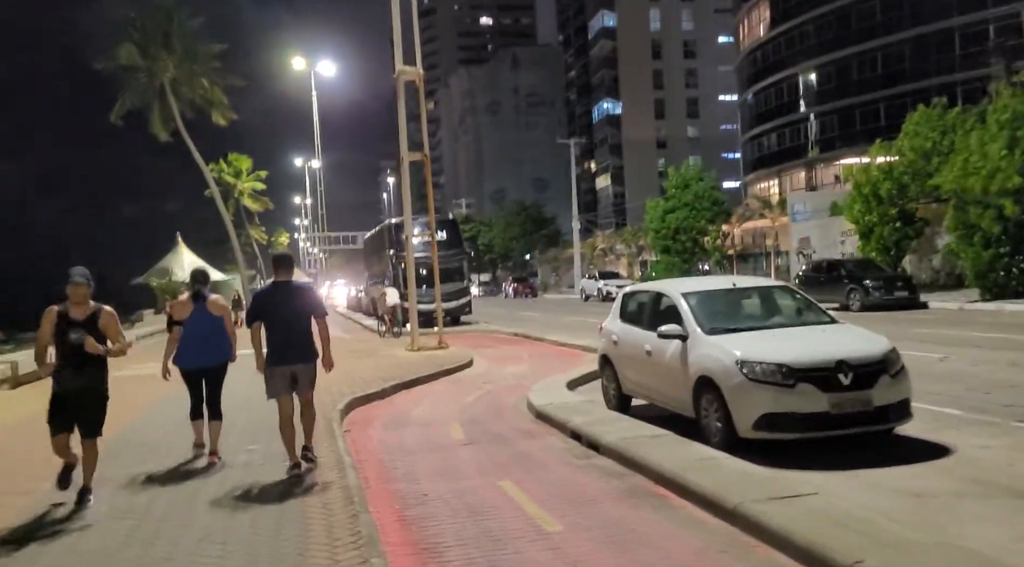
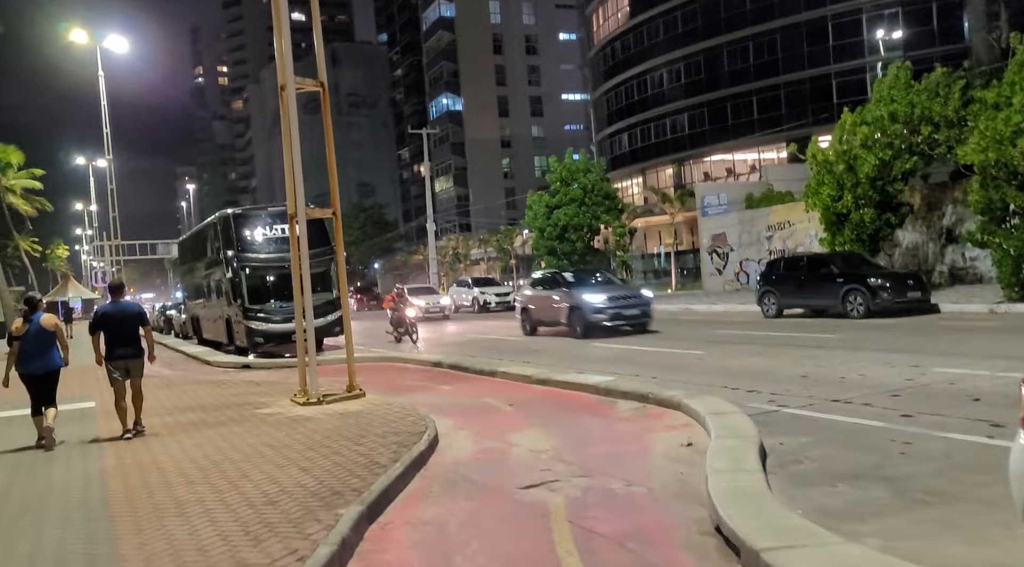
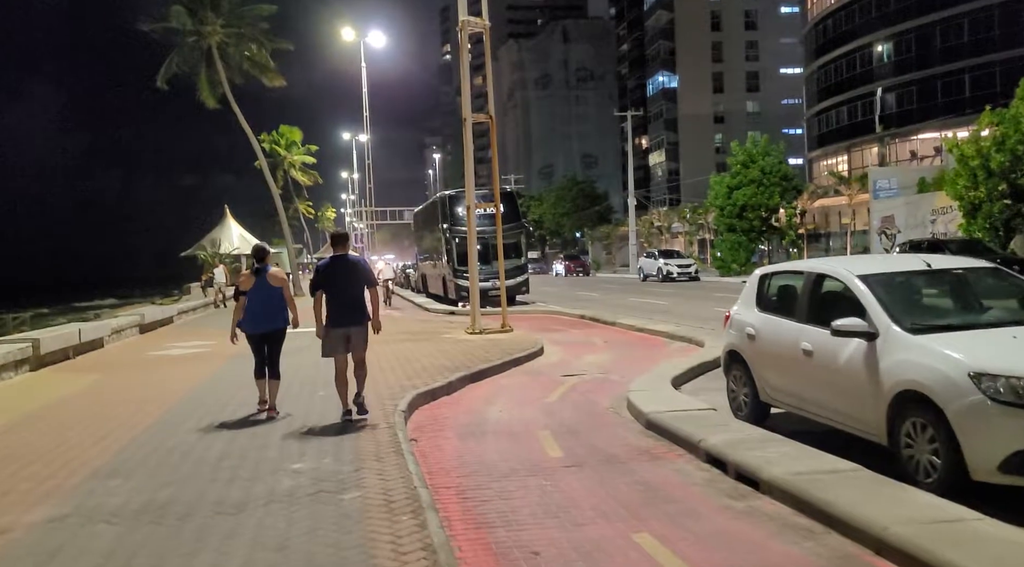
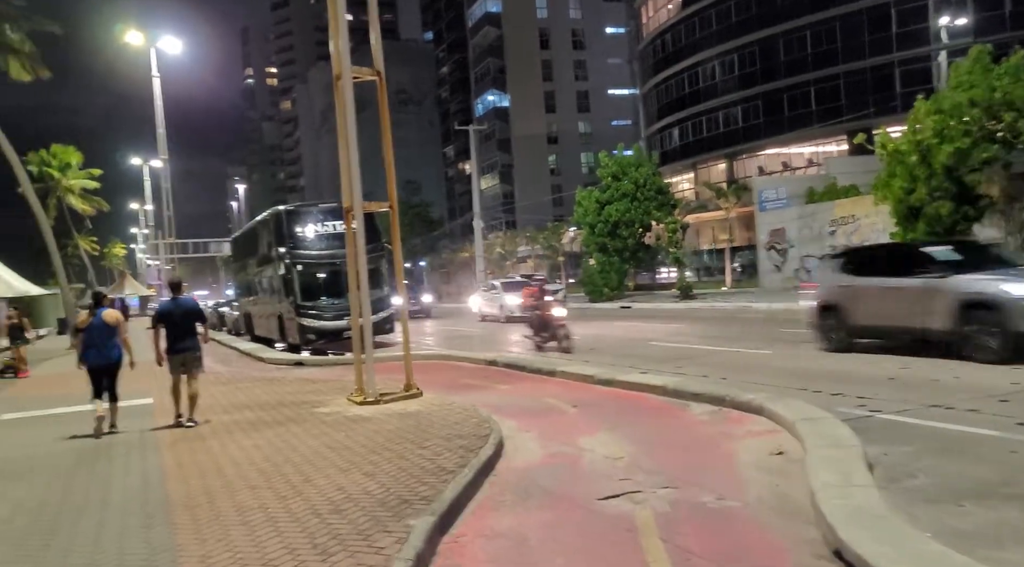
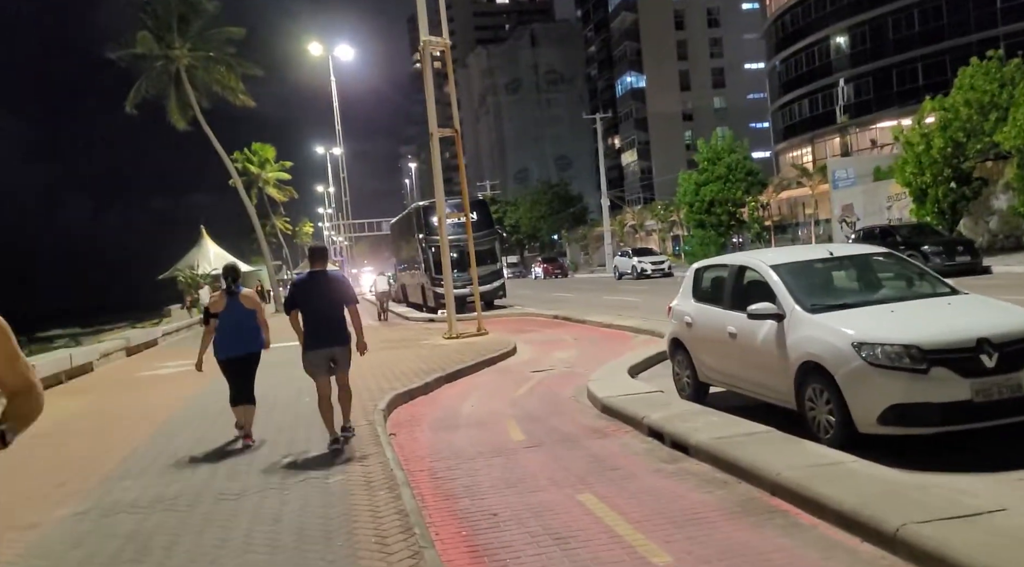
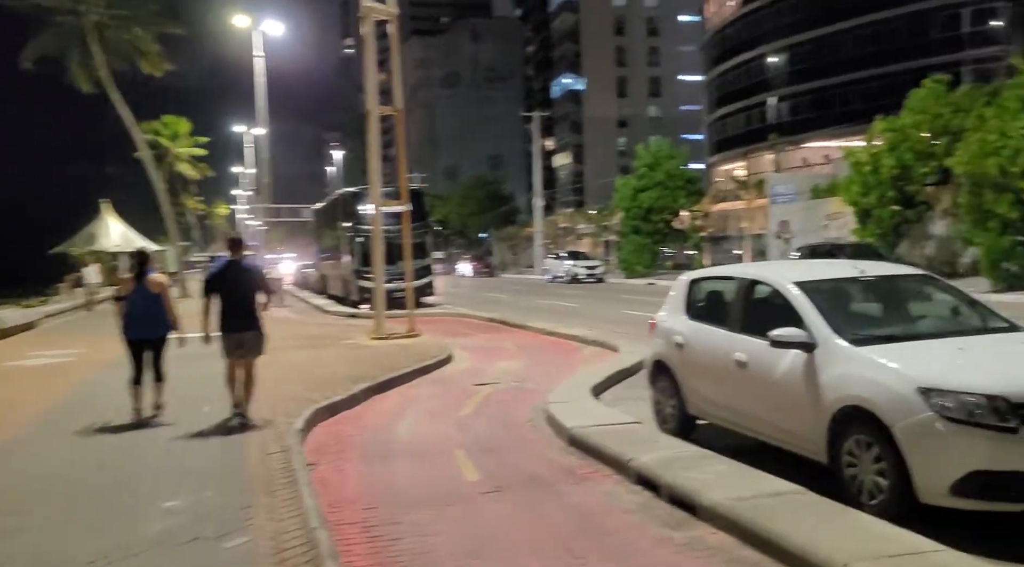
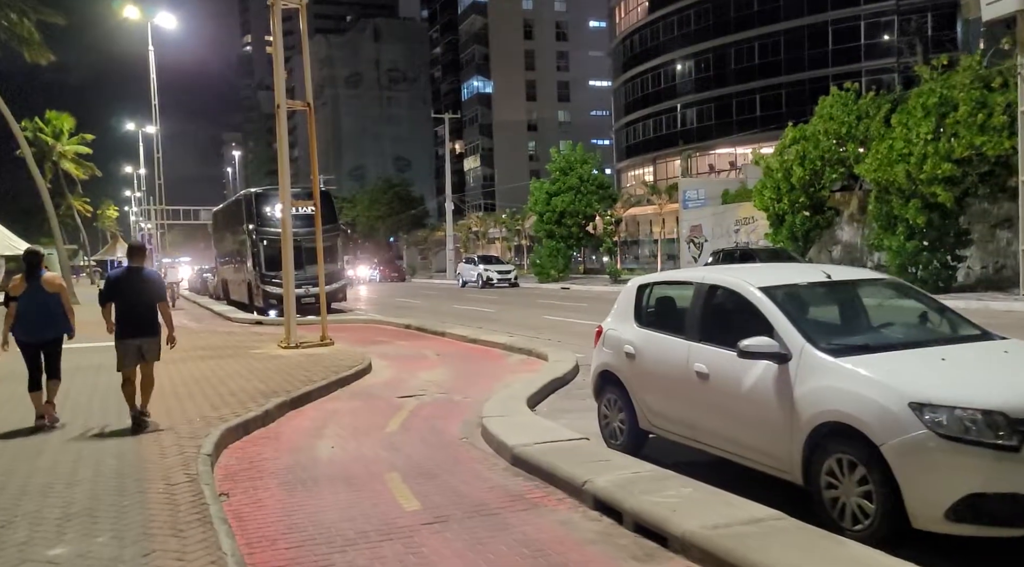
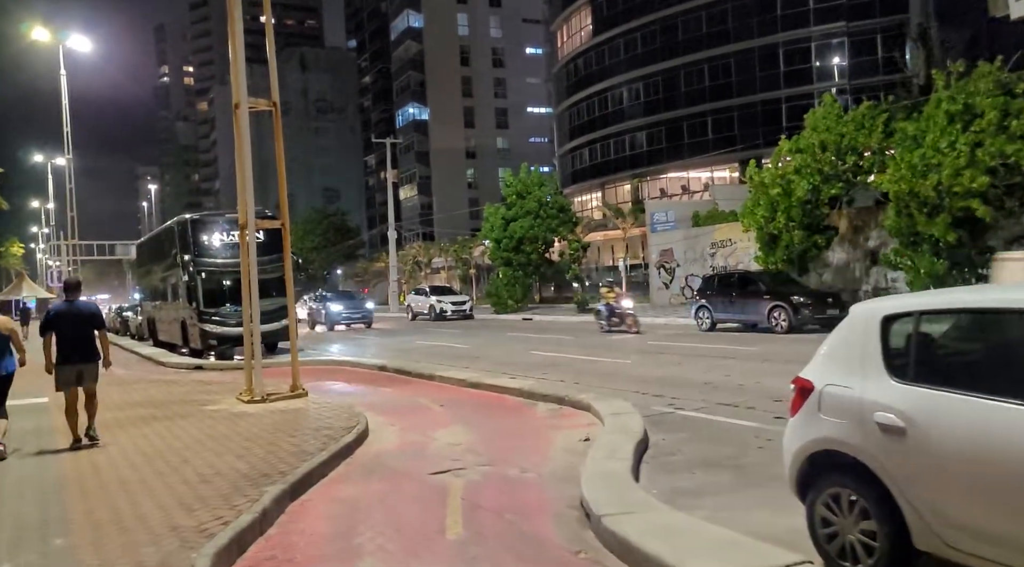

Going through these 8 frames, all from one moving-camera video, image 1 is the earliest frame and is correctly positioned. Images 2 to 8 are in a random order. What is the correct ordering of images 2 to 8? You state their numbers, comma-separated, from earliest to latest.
5, 3, 6, 7, 8, 2, 4
